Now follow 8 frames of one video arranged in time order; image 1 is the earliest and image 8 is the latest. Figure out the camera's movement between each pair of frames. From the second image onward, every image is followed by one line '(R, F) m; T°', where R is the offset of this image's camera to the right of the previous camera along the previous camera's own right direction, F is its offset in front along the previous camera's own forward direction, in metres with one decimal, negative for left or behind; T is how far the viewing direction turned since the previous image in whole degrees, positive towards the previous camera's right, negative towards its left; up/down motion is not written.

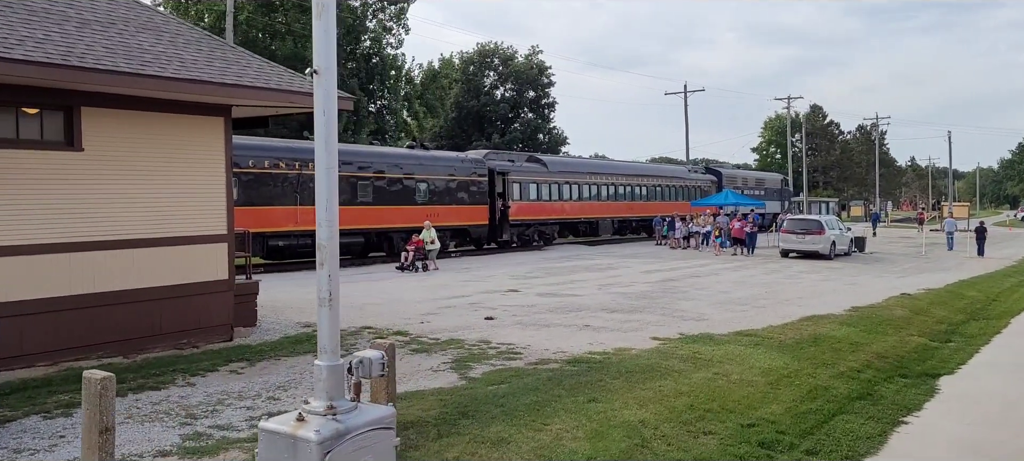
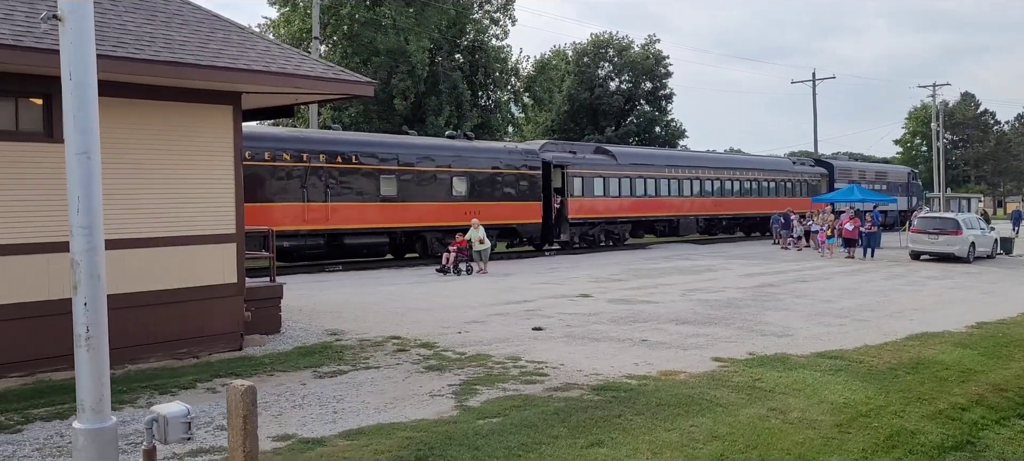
(+0.9, +1.4) m; -8°
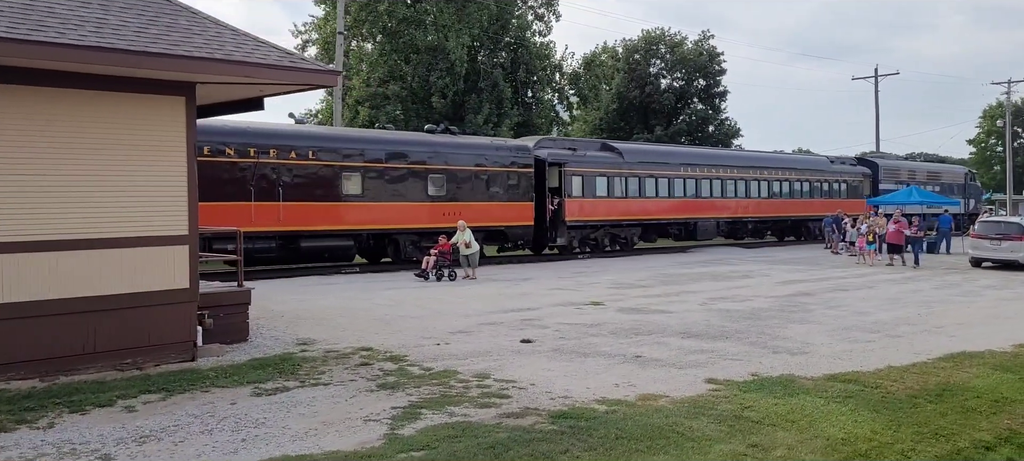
(+0.8, +0.9) m; -4°
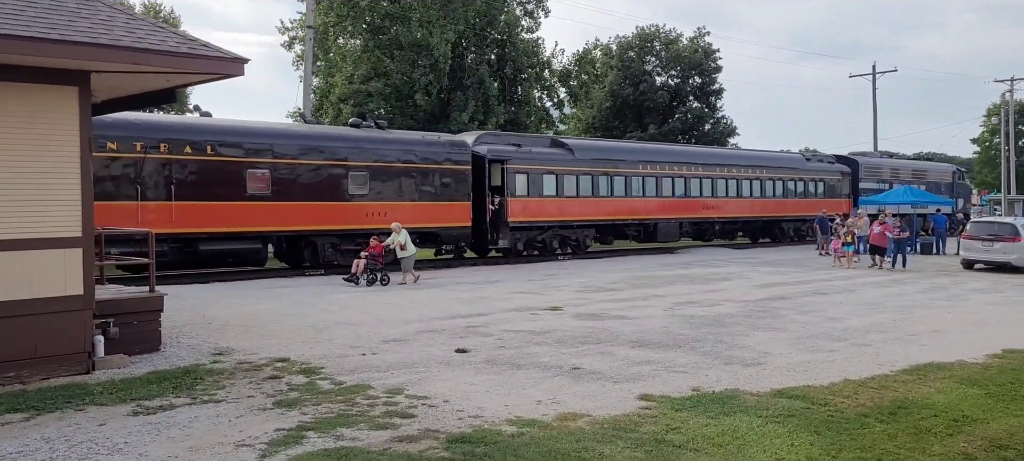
(+0.7, +0.7) m; 0°
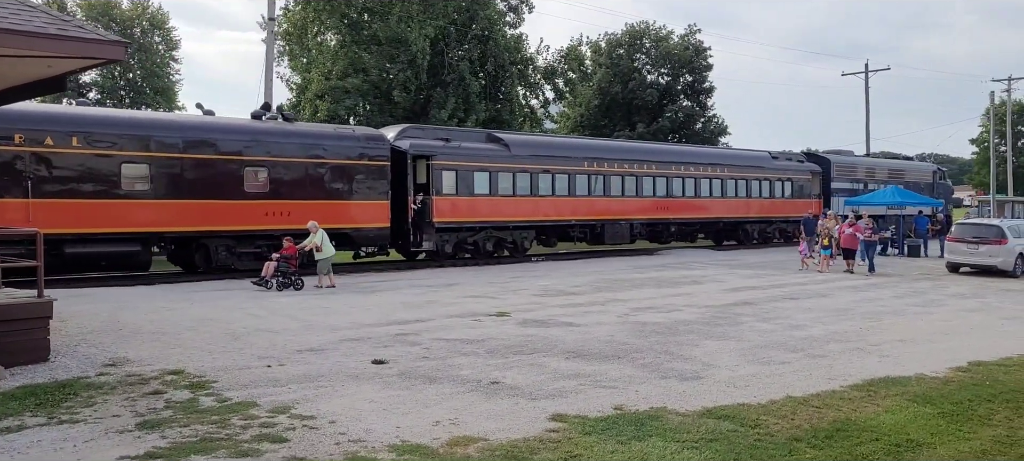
(+0.8, +0.7) m; 0°
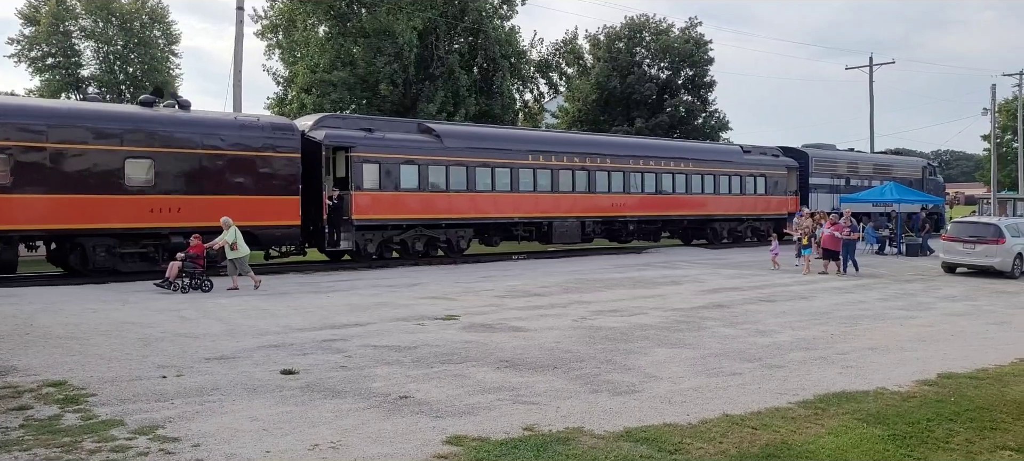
(+0.8, +0.7) m; -1°
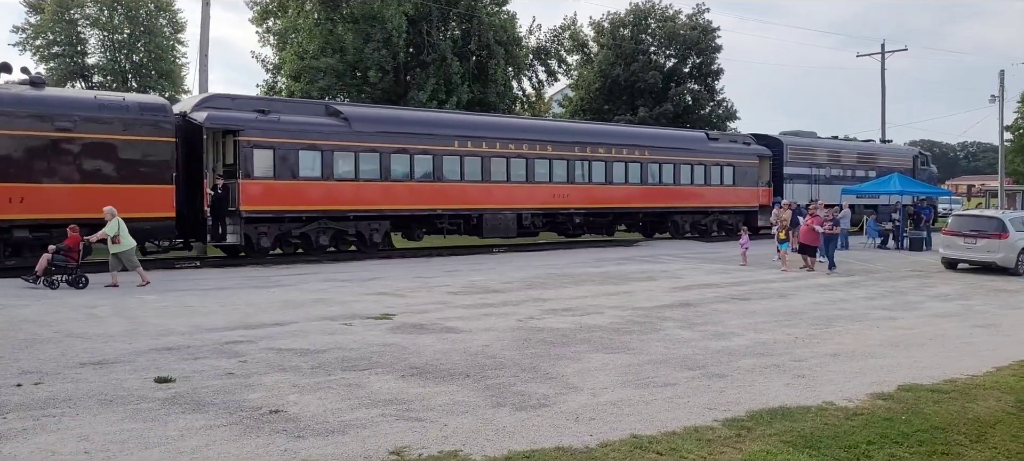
(+0.9, +0.9) m; -1°
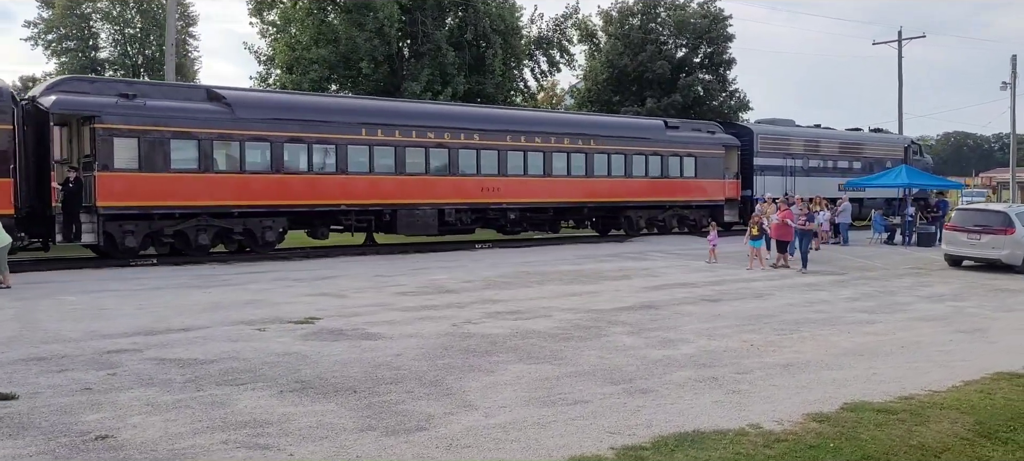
(+1.0, +0.8) m; -2°
